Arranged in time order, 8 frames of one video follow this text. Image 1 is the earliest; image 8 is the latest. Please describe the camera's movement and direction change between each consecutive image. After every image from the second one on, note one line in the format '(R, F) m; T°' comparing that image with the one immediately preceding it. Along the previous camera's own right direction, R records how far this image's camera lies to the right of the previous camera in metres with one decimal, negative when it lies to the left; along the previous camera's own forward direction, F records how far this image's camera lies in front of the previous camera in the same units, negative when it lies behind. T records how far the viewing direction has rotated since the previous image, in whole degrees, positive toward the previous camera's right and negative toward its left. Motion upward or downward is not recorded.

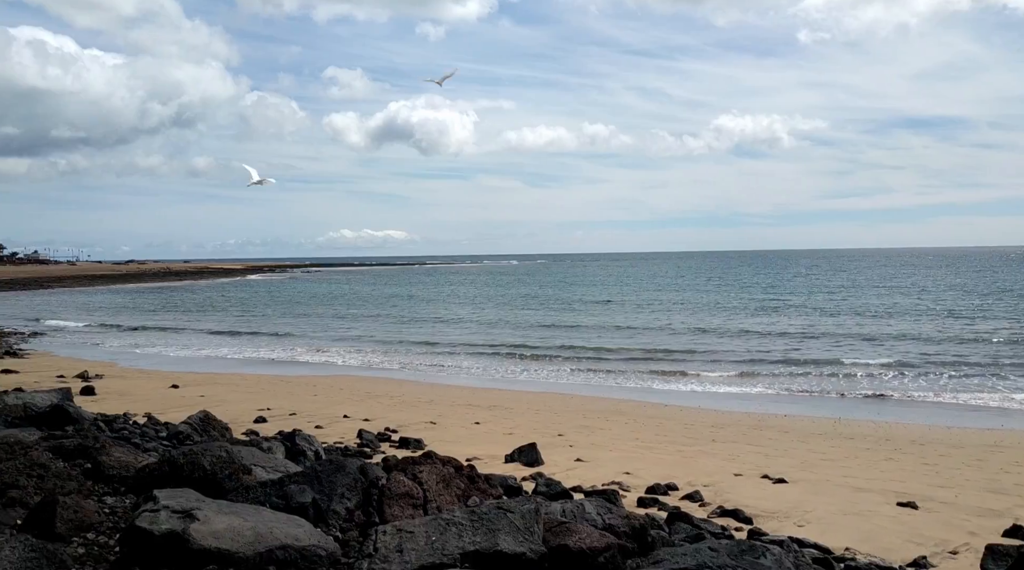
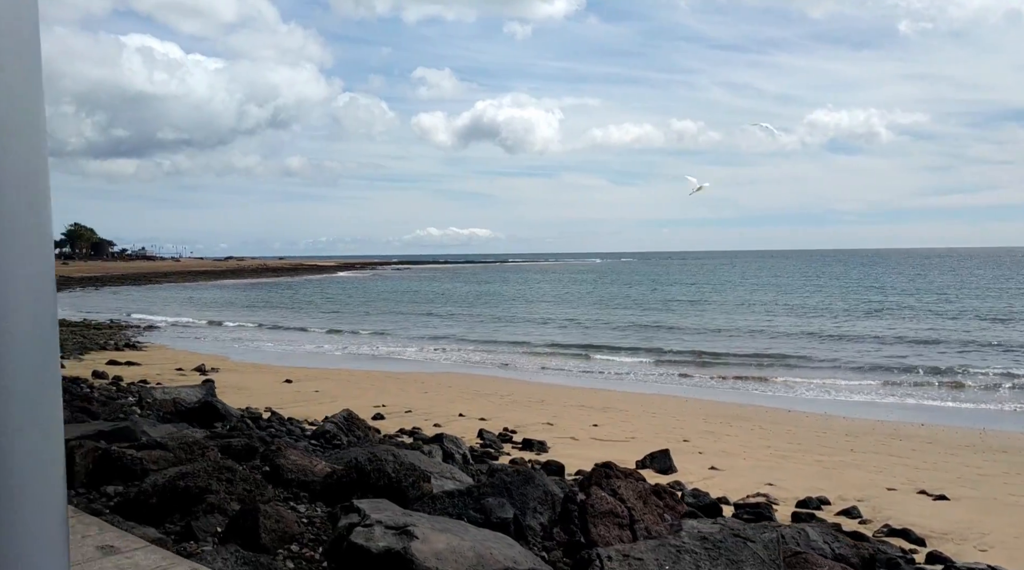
(-0.6, +0.3) m; -6°
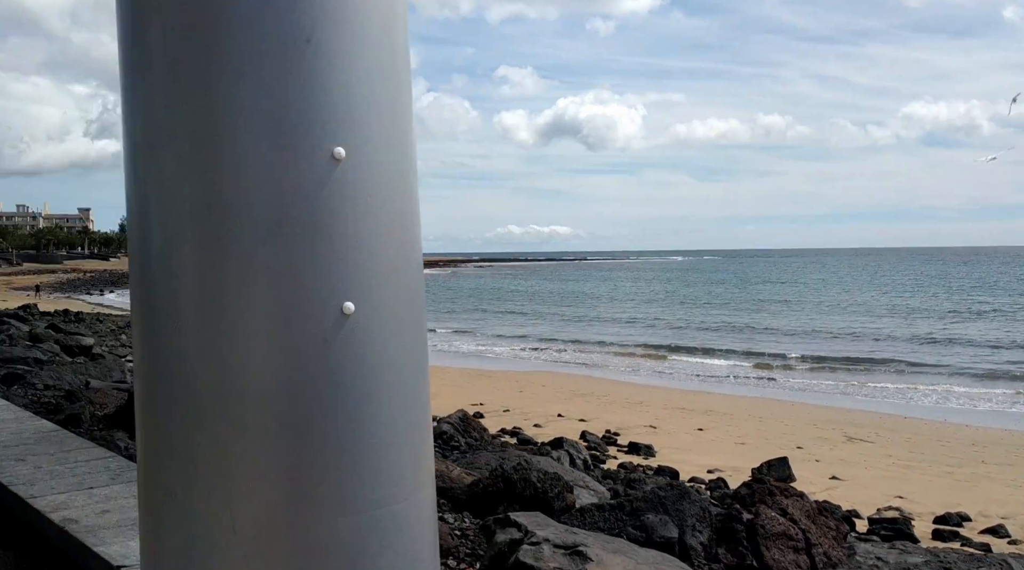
(-0.3, +0.2) m; -5°
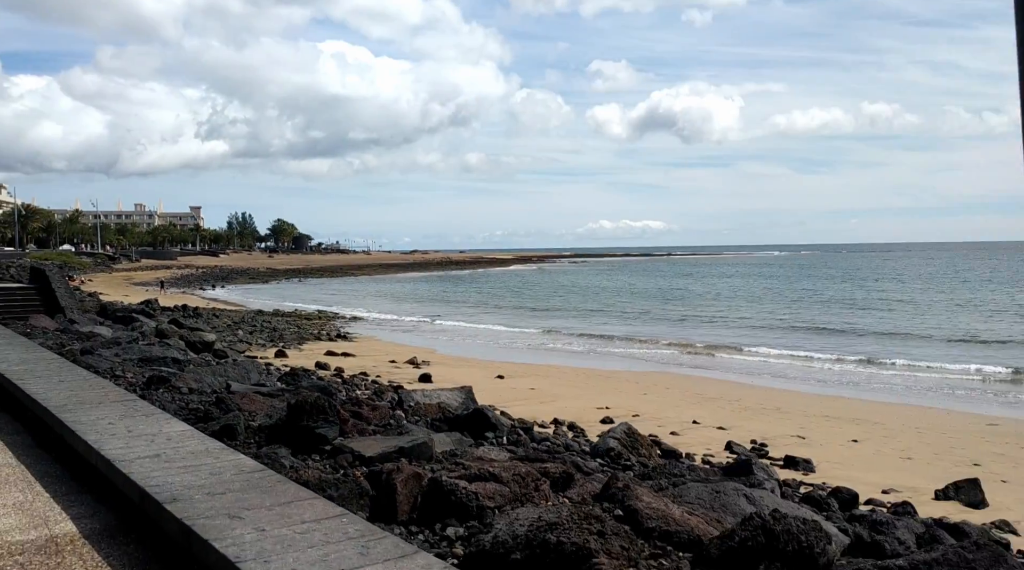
(-0.6, +0.6) m; -6°
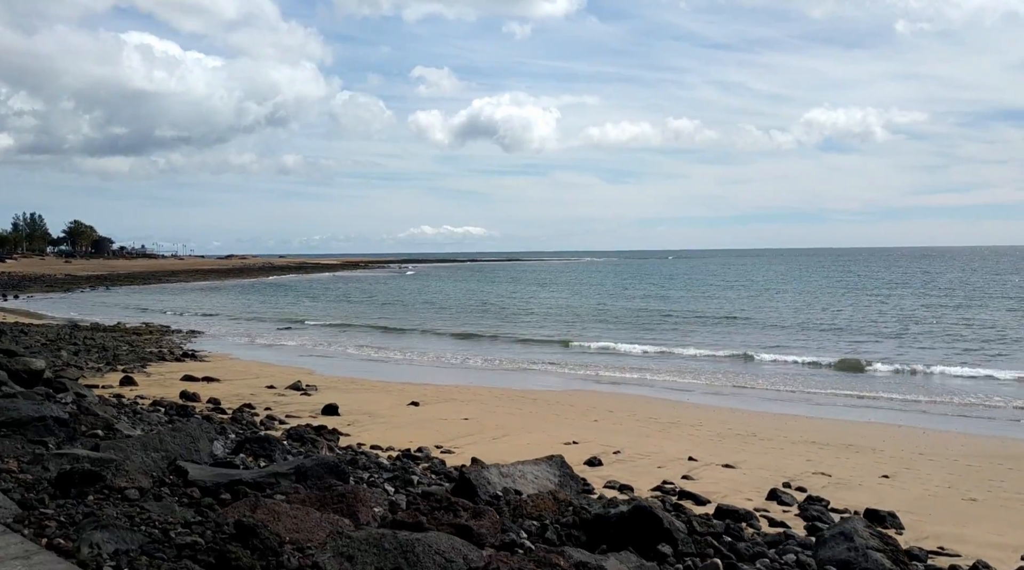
(-1.9, +2.8) m; +12°
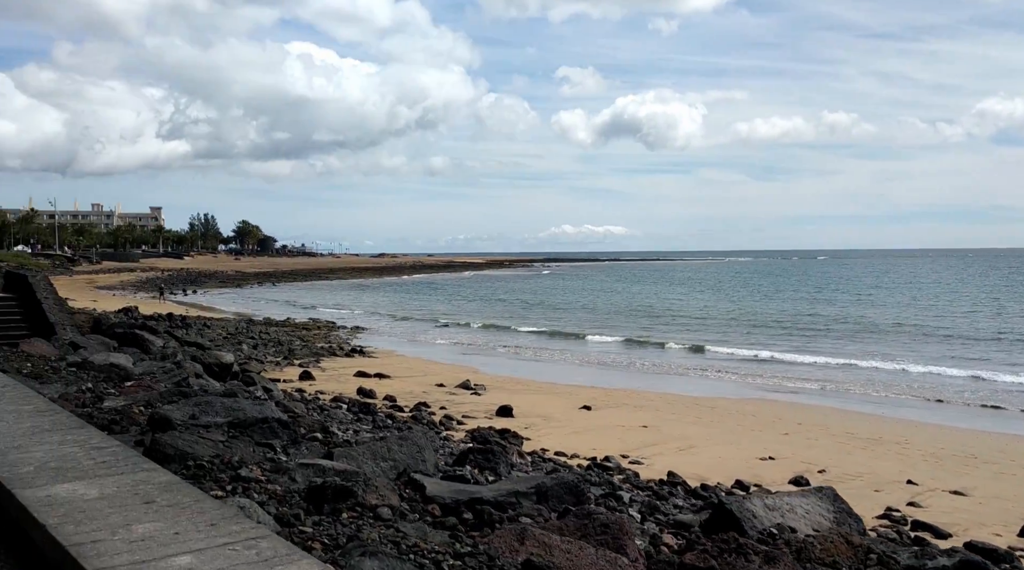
(-0.7, +0.5) m; -10°
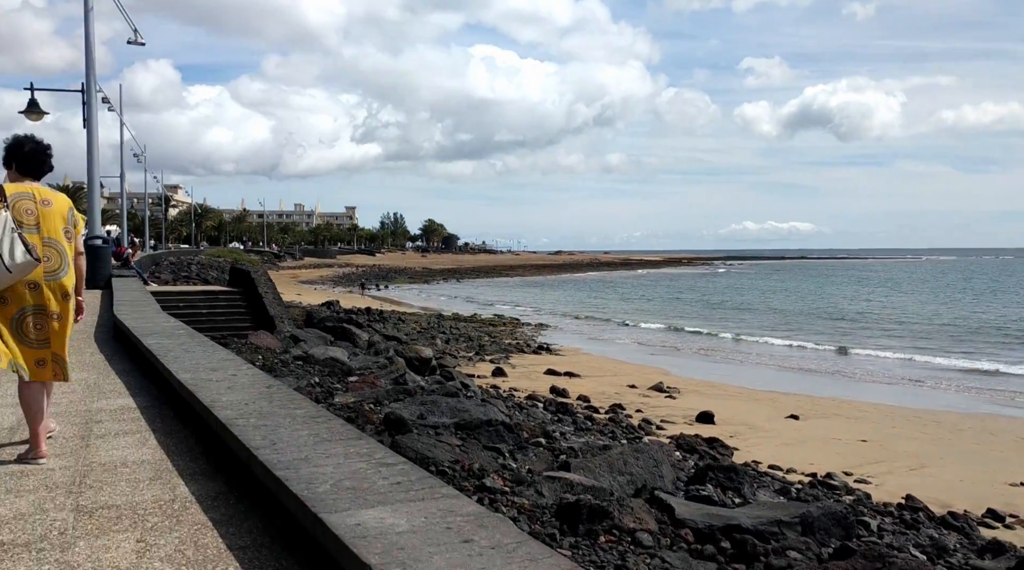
(-0.4, +0.3) m; -12°
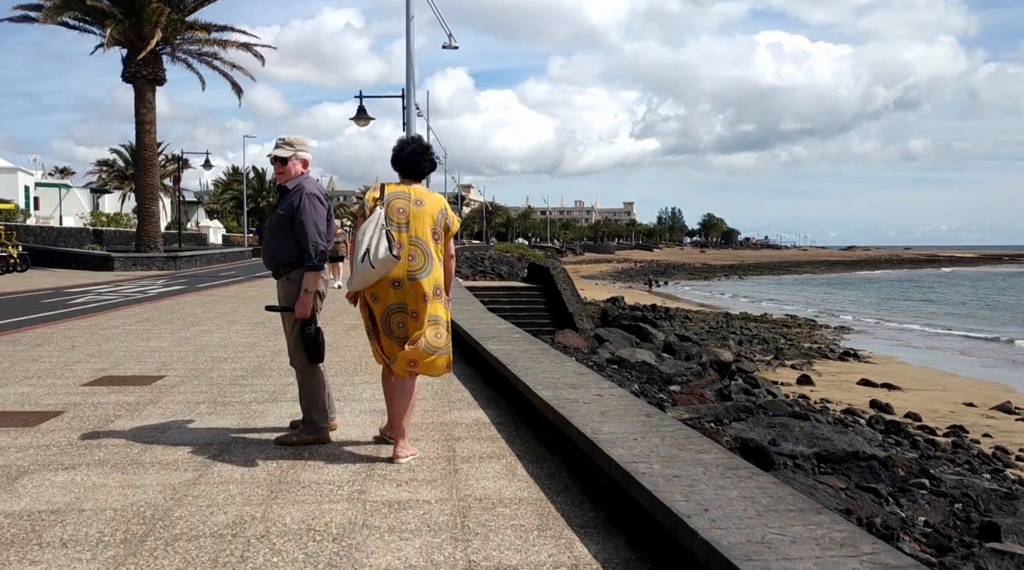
(-0.6, +0.6) m; -18°
